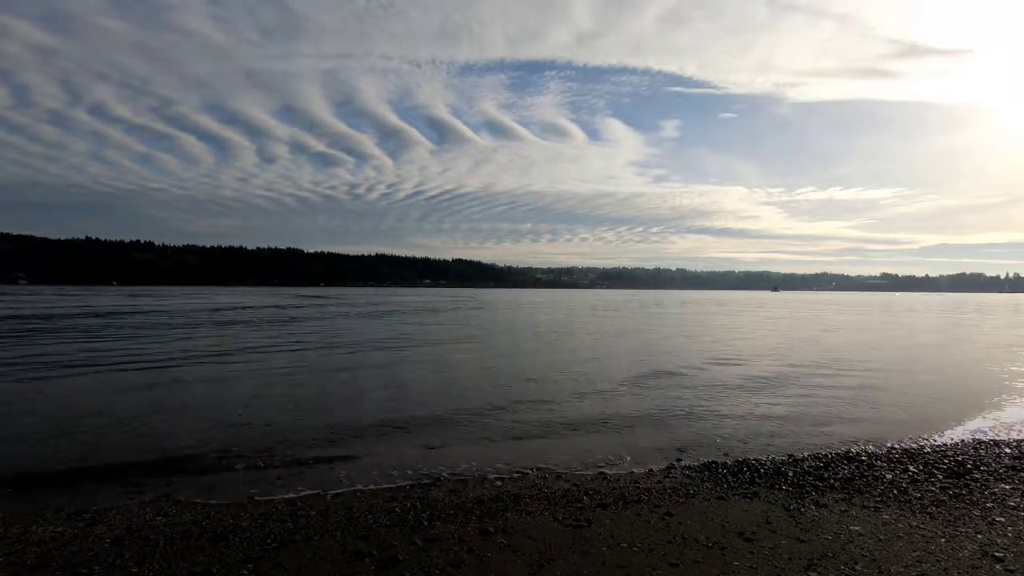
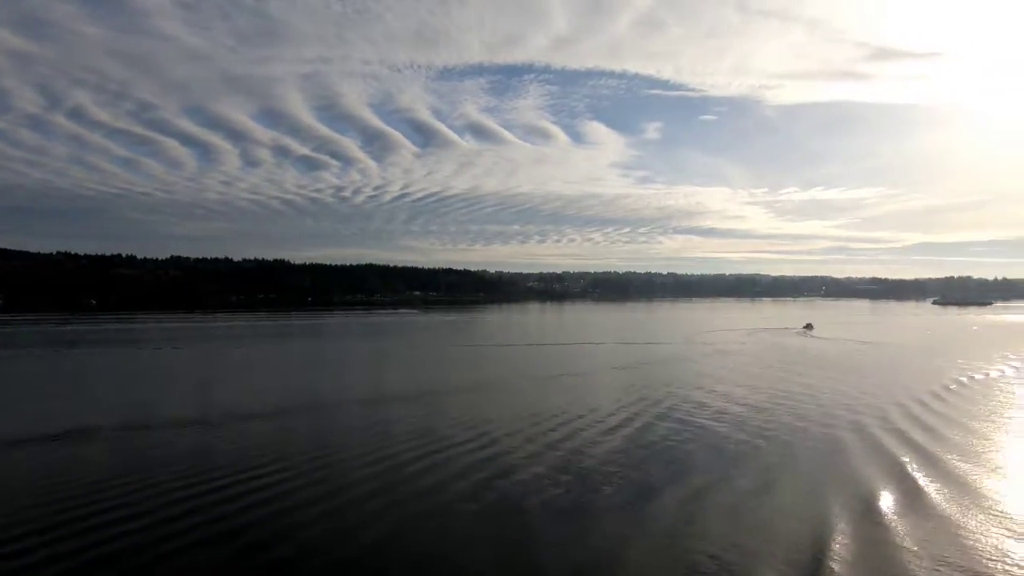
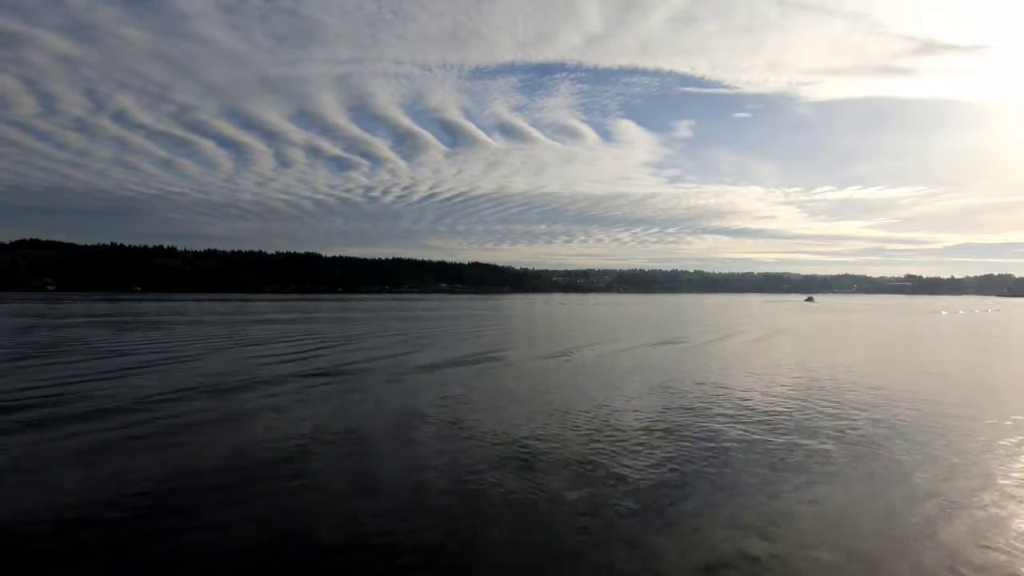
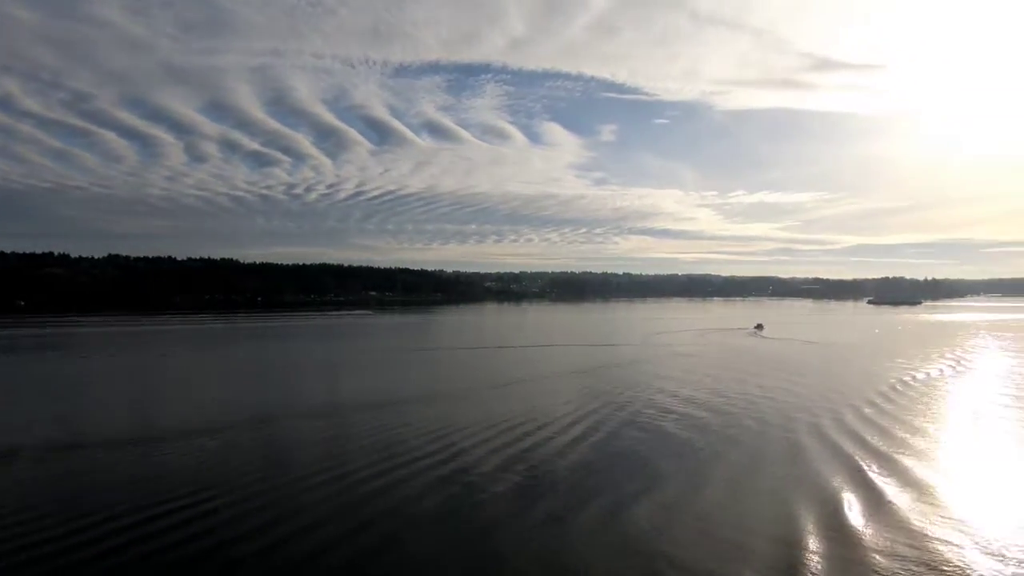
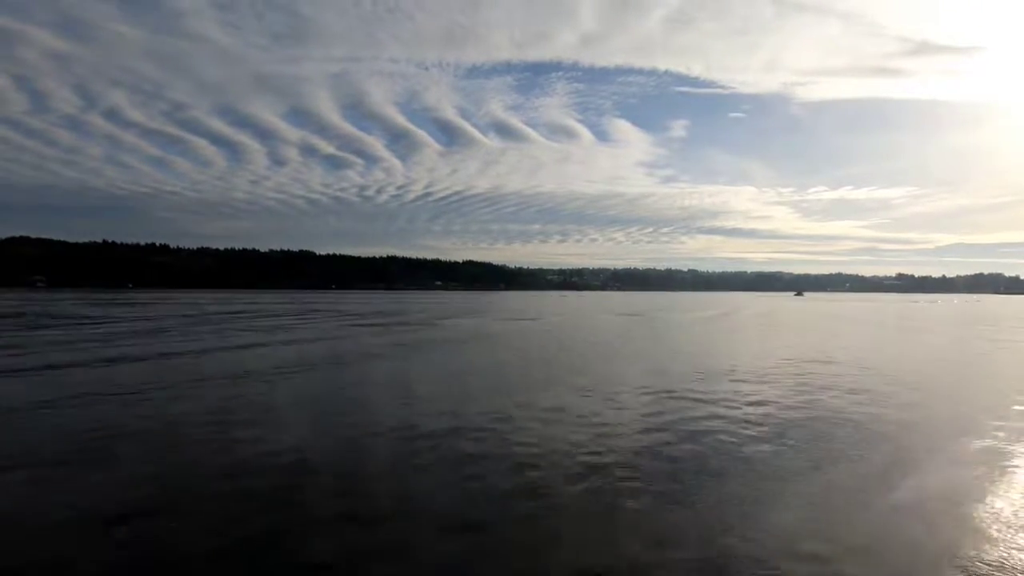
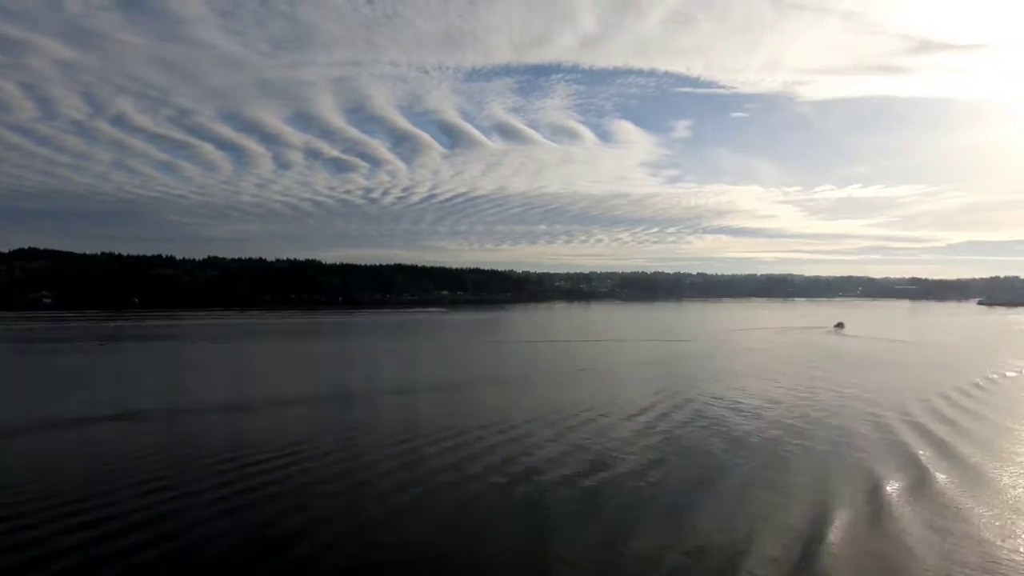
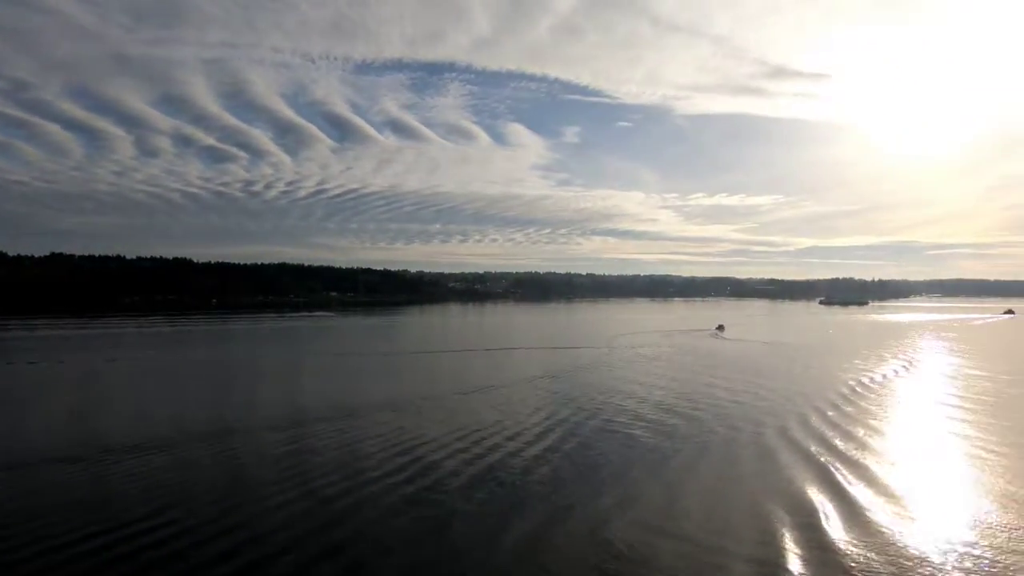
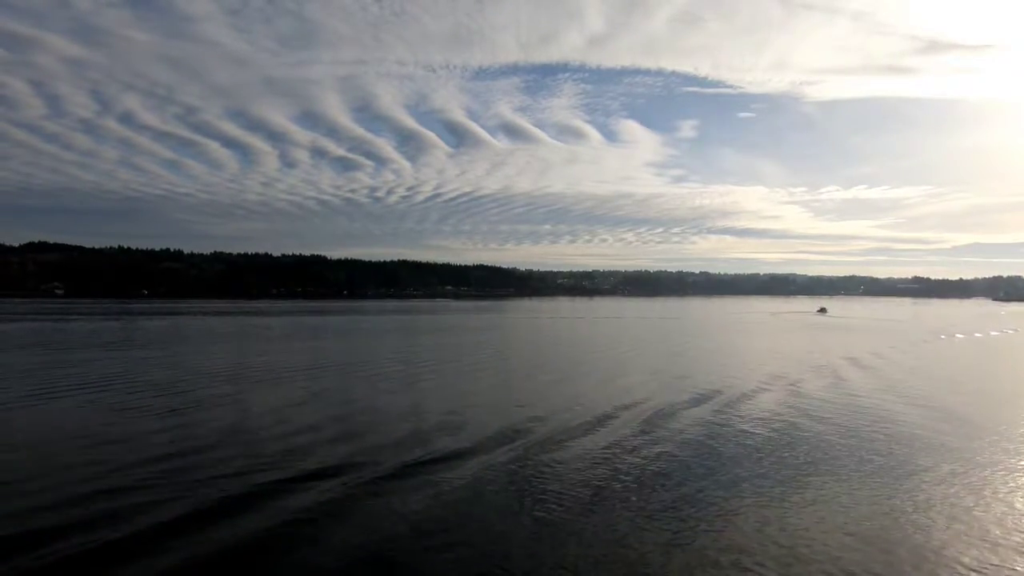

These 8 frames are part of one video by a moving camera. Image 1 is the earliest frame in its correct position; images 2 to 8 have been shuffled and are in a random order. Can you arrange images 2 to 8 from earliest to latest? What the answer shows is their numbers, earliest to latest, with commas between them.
5, 3, 8, 6, 2, 4, 7
